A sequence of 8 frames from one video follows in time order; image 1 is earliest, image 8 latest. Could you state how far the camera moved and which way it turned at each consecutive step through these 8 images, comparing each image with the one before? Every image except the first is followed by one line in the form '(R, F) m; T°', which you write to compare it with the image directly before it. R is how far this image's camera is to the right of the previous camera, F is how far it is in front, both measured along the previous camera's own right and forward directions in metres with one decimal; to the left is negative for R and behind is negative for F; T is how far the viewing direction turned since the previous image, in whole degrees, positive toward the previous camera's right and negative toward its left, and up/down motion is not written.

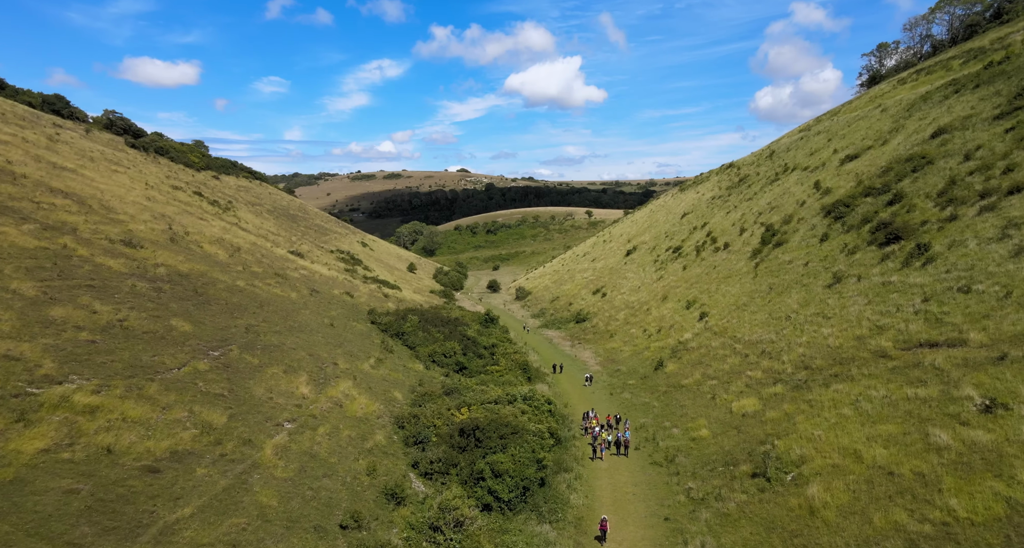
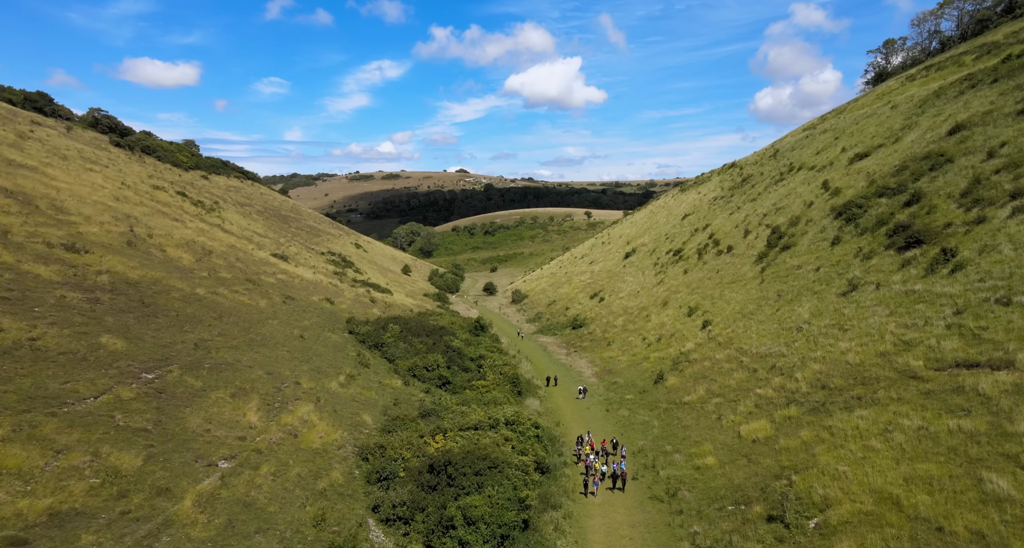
(+0.7, +3.0) m; 0°
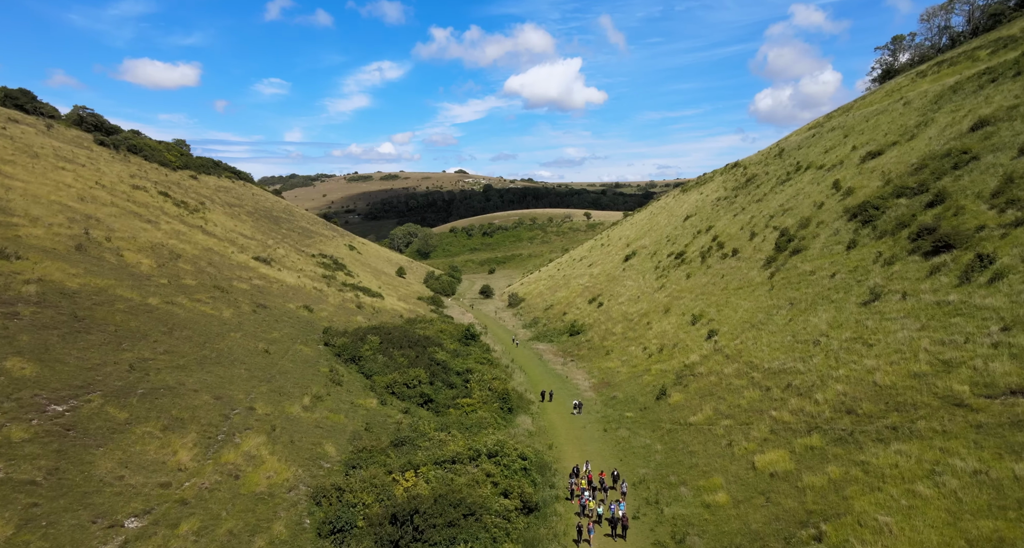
(+0.6, +3.1) m; 0°
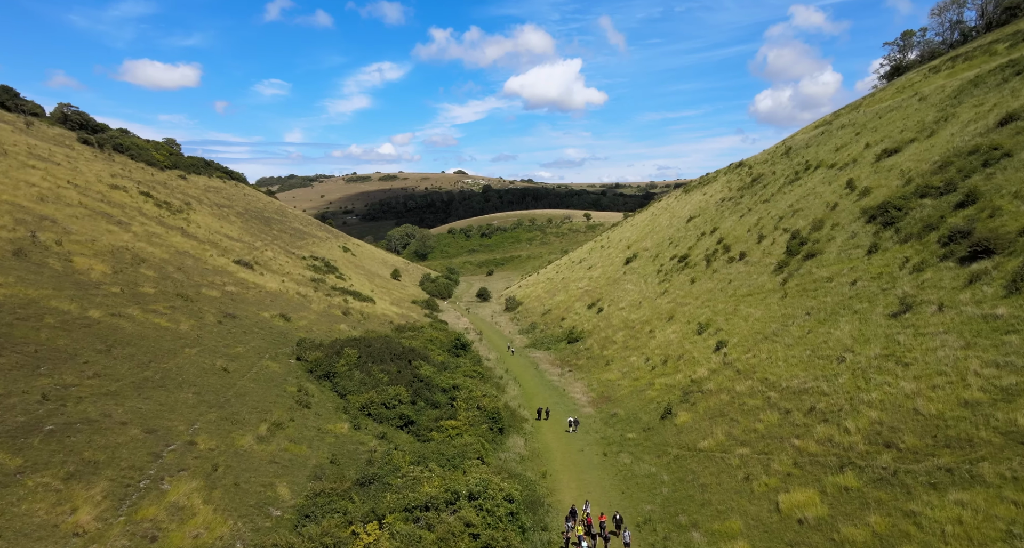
(+0.5, +3.2) m; 0°
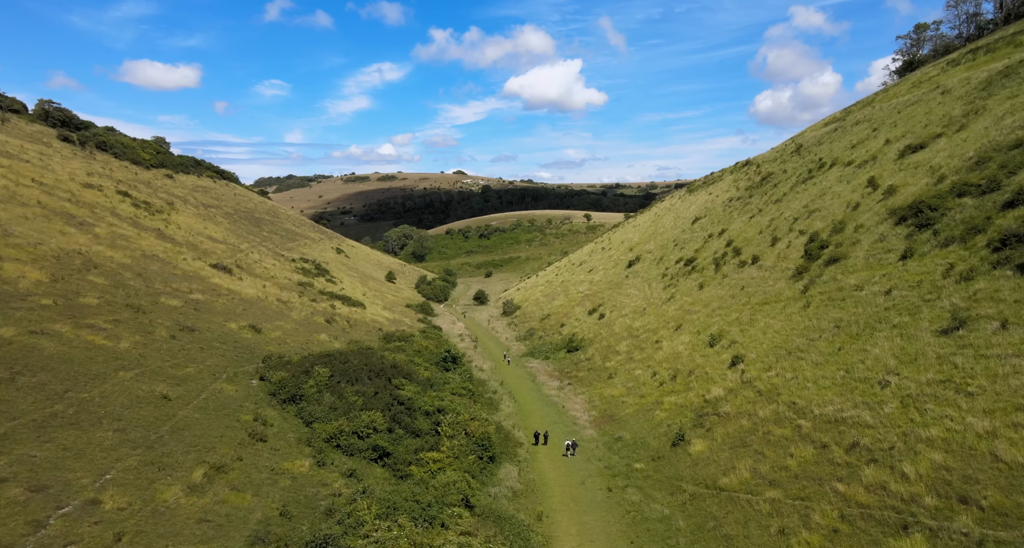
(+0.4, +3.9) m; 0°
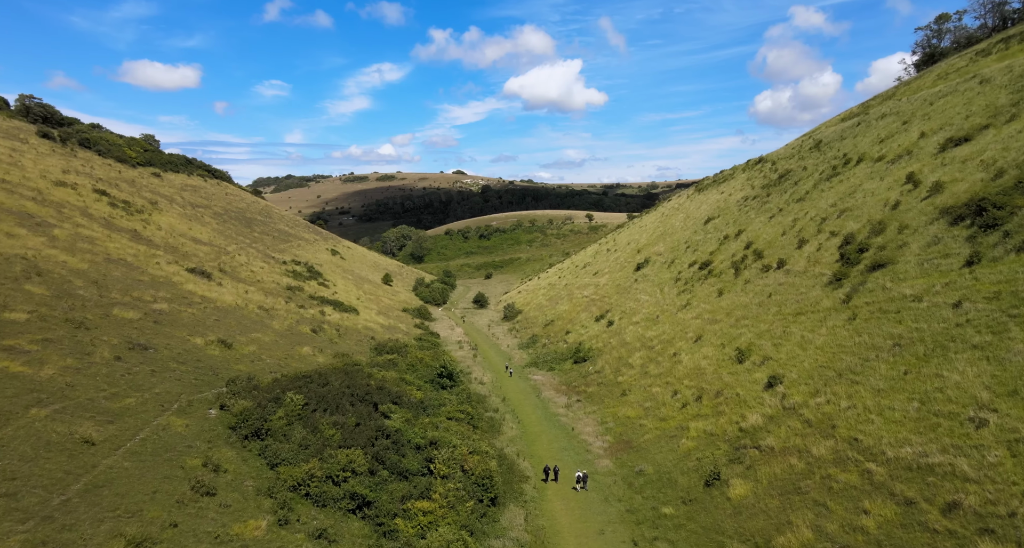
(-0.2, +4.5) m; 0°
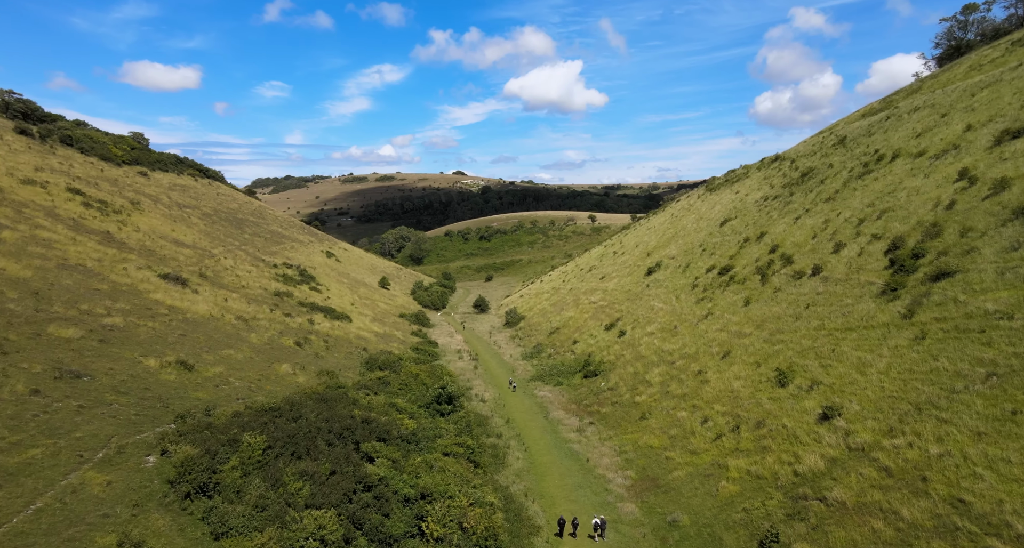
(-0.3, +4.7) m; 0°
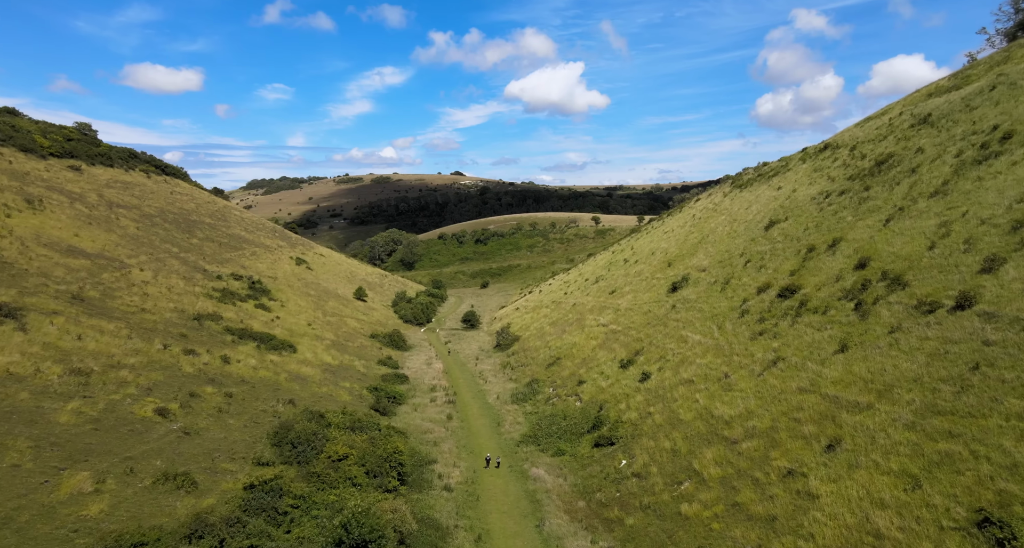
(+1.2, +15.5) m; 0°
